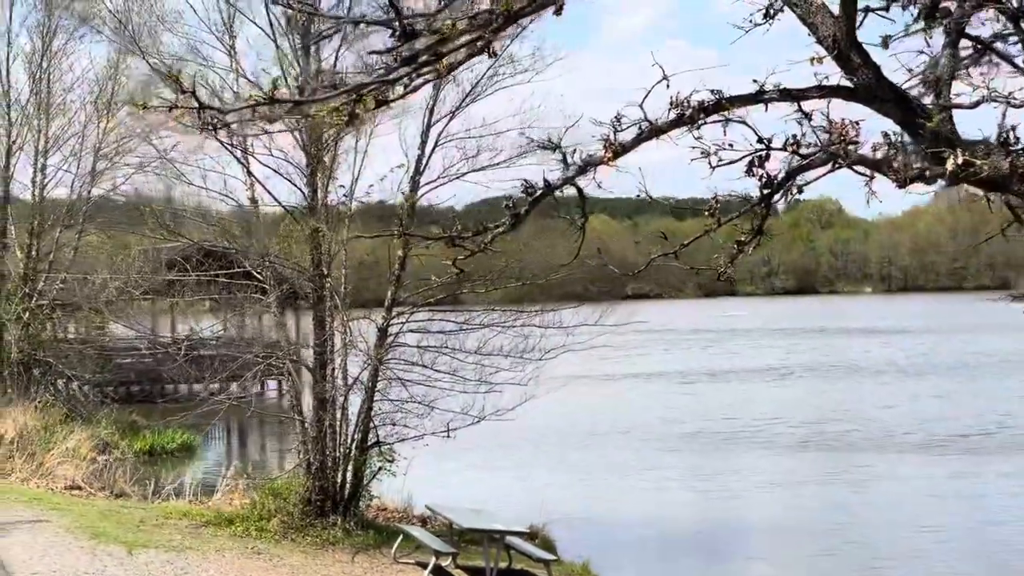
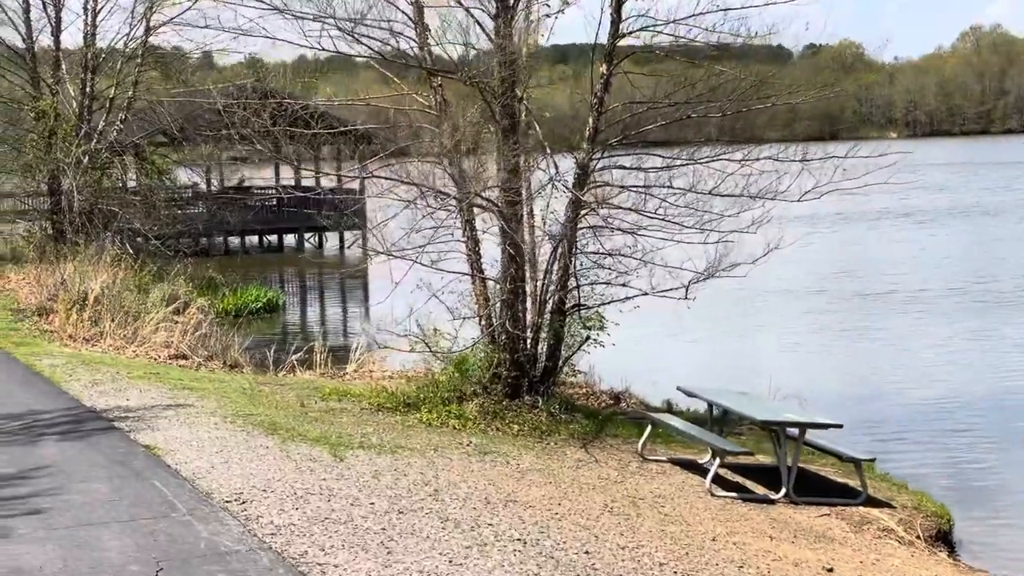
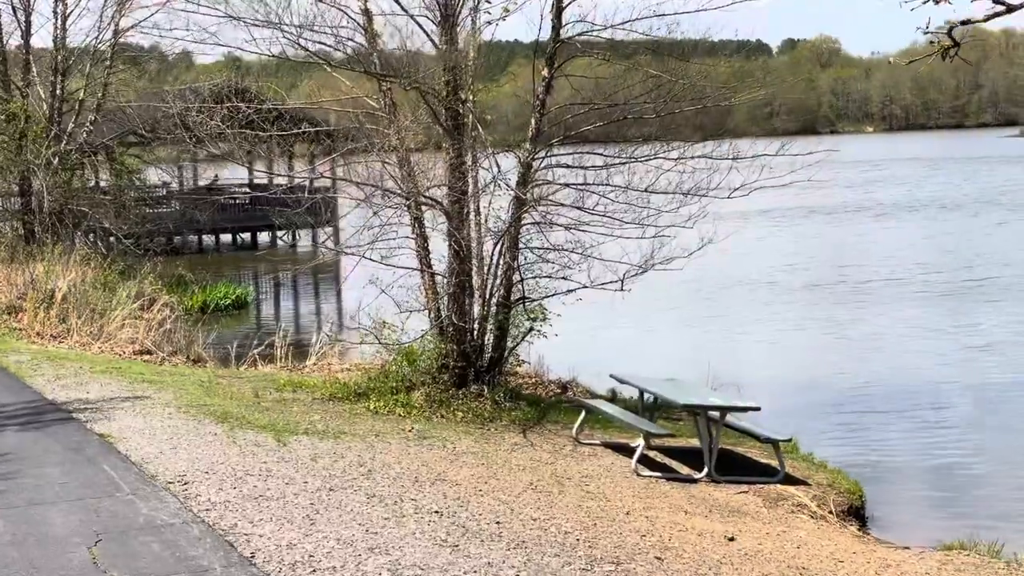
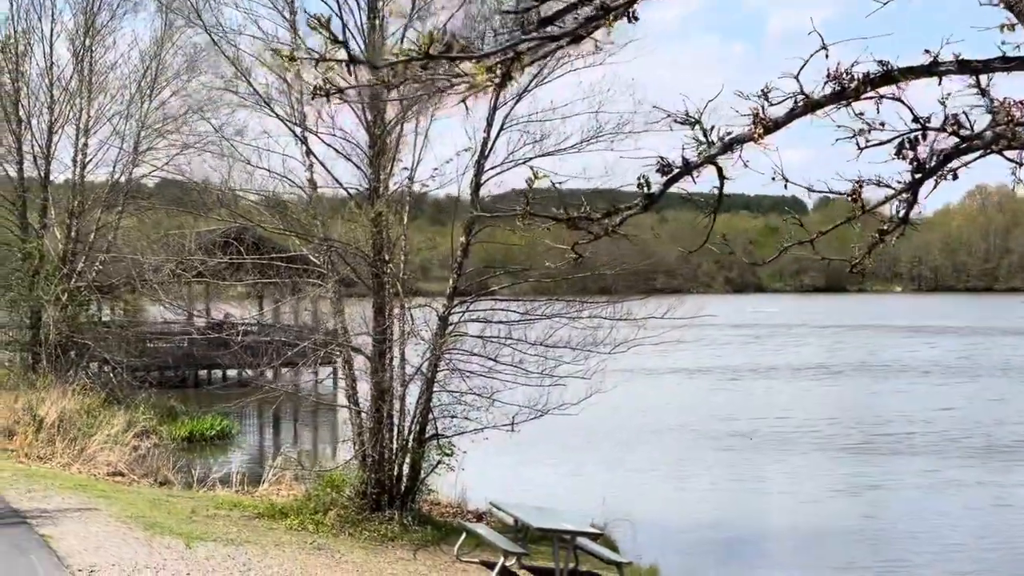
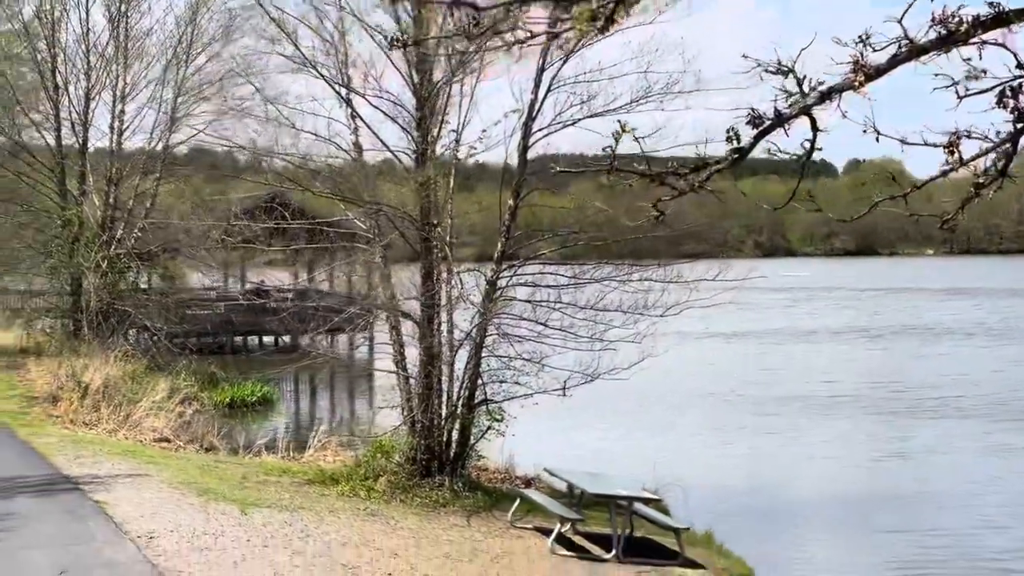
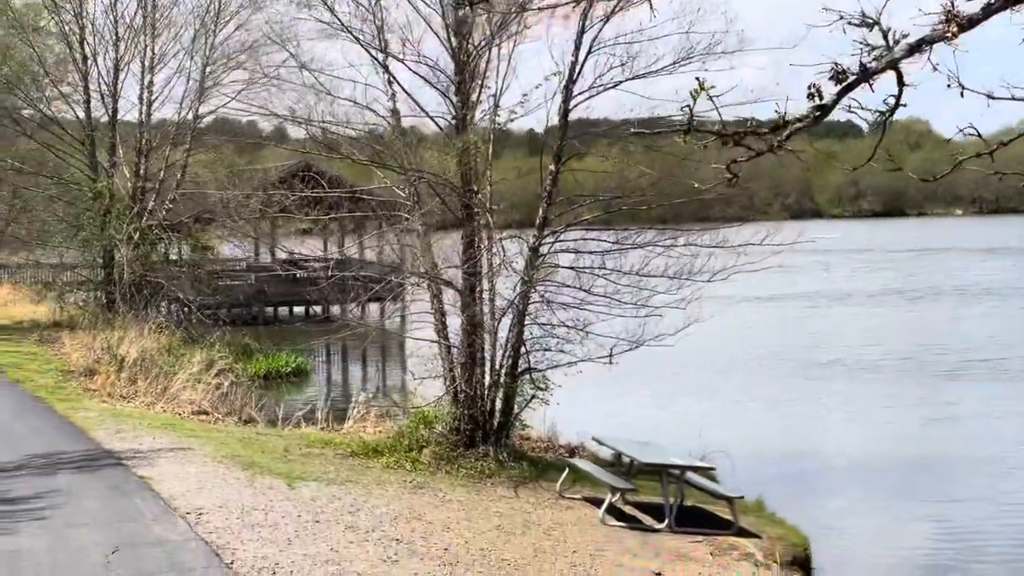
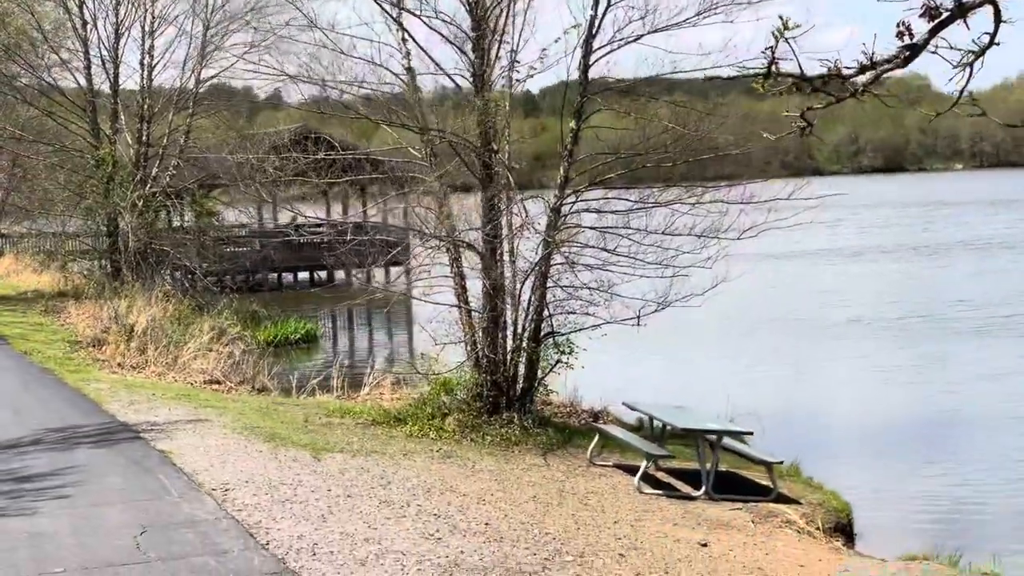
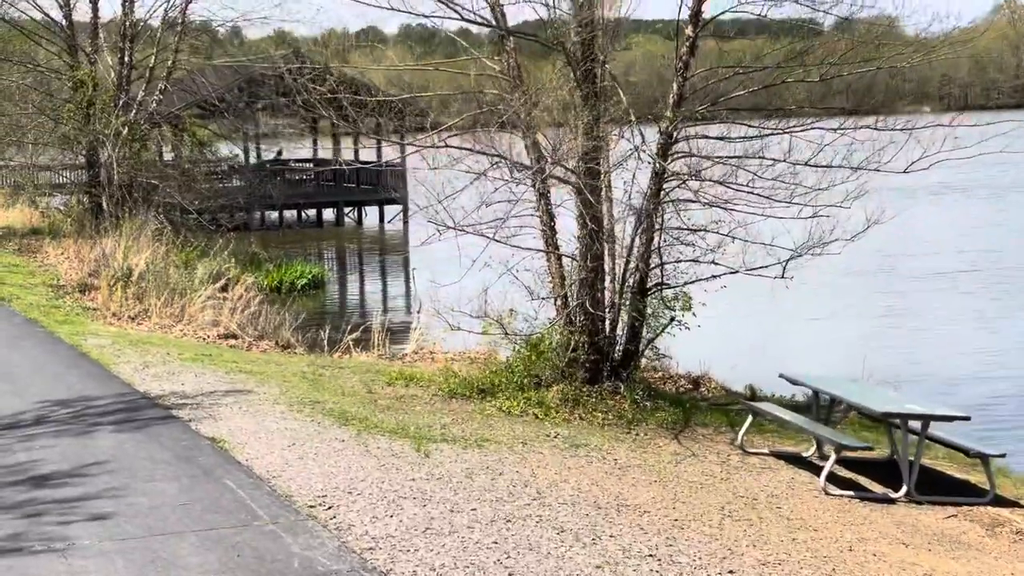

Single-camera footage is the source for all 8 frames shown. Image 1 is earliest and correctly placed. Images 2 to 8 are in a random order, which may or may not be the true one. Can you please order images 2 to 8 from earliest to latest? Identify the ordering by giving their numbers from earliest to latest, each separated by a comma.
4, 5, 6, 7, 3, 2, 8
